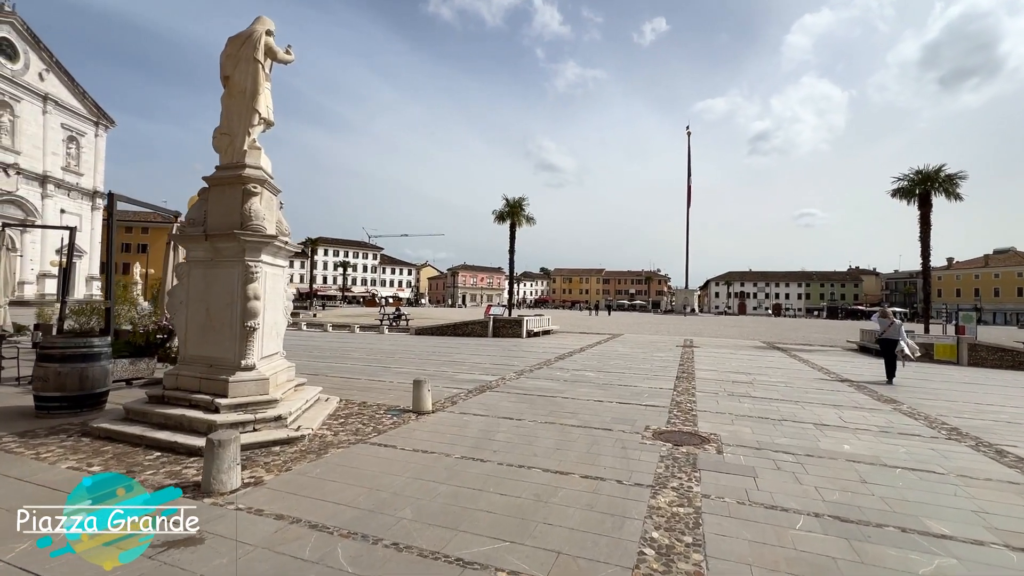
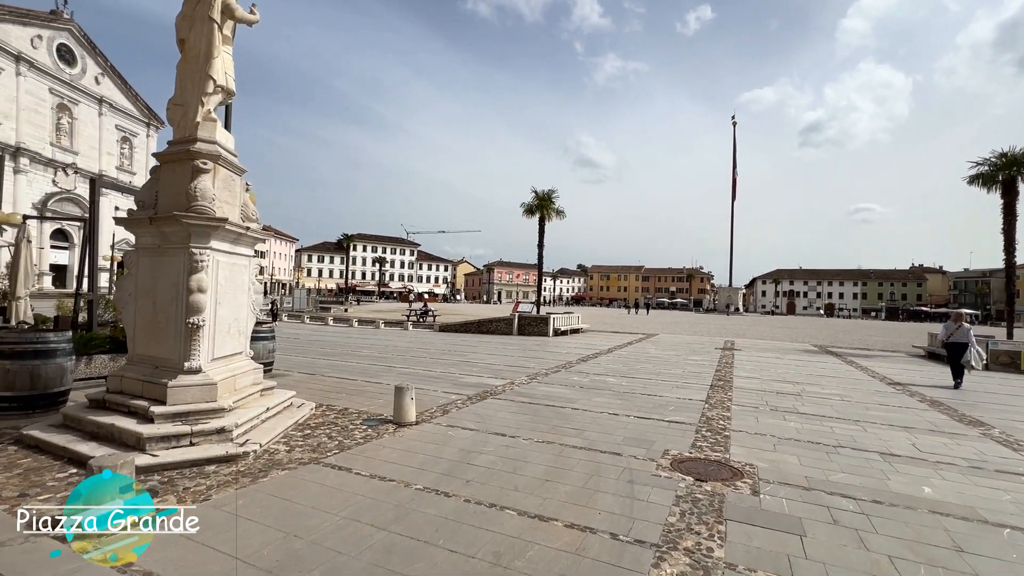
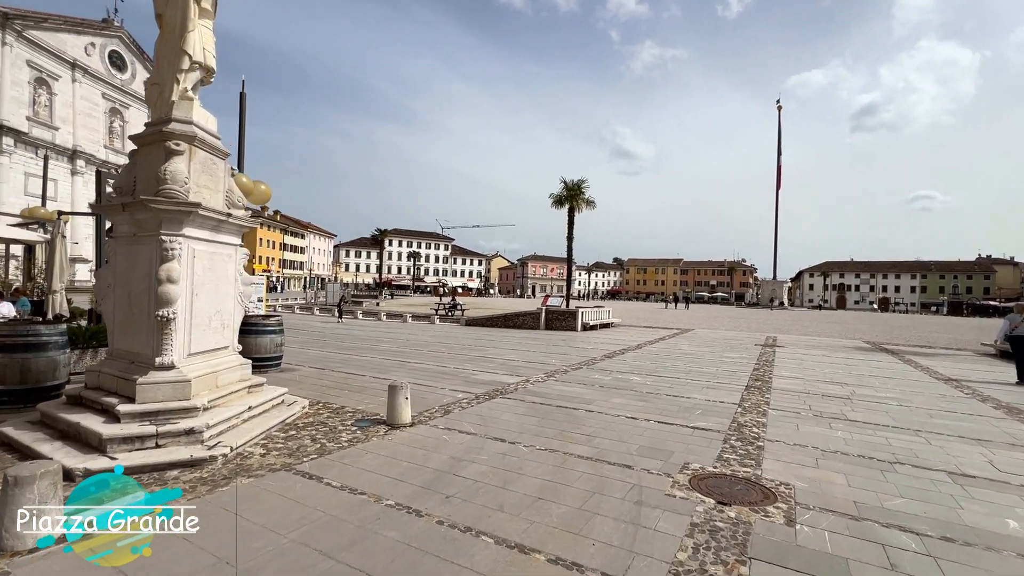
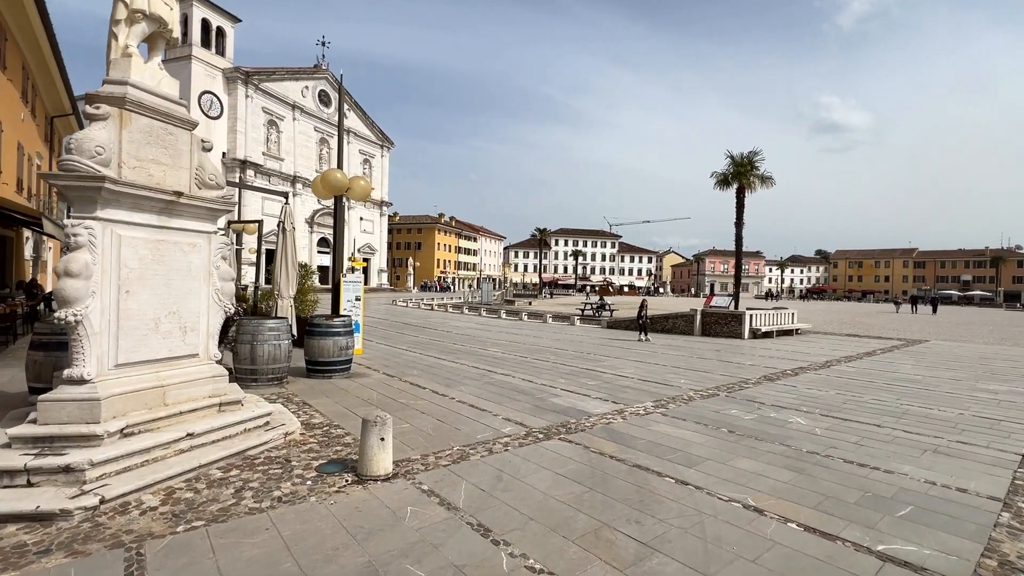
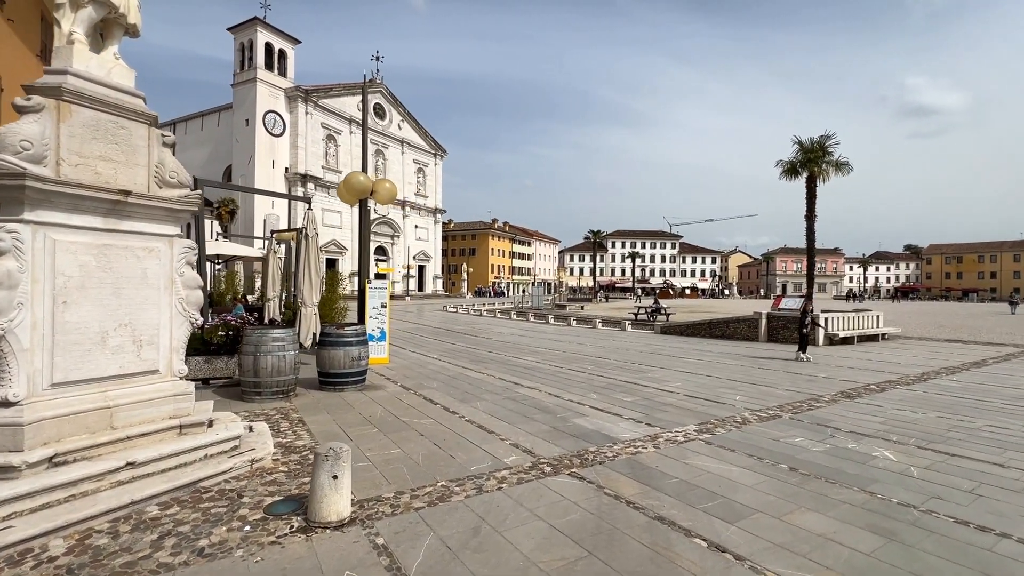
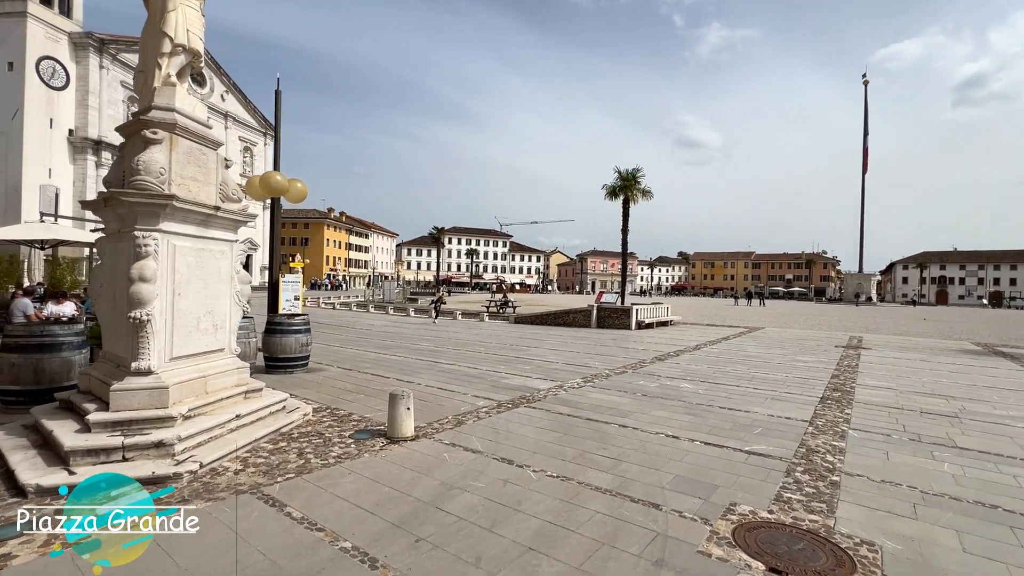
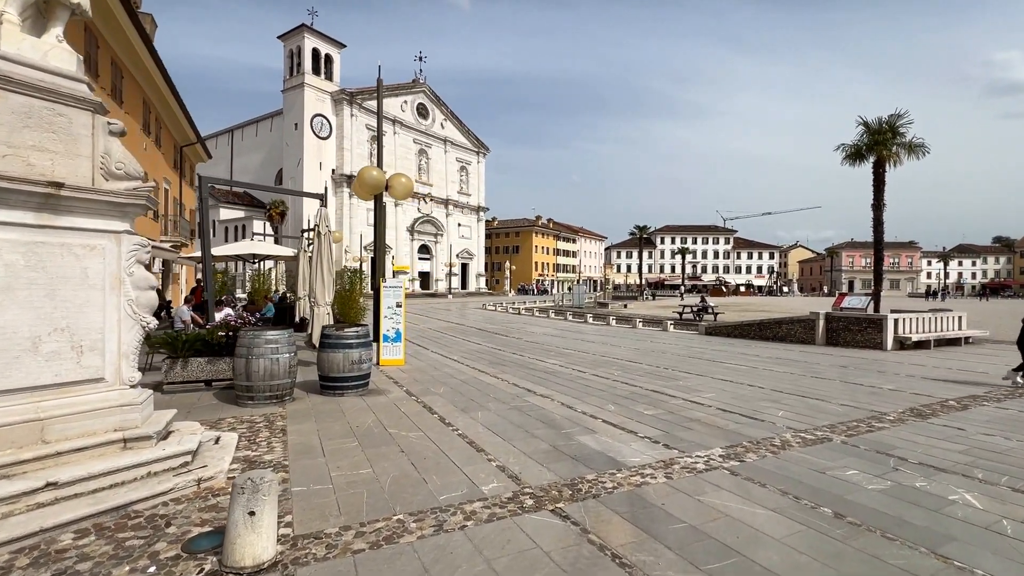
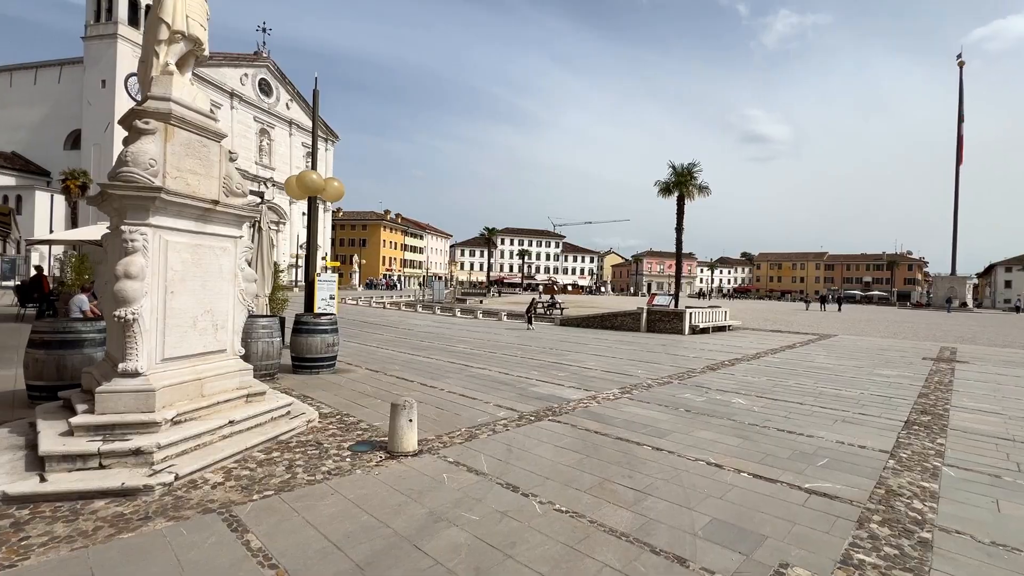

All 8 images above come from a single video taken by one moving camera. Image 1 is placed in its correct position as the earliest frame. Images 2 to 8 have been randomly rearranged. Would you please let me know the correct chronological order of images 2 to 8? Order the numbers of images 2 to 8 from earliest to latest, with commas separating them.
2, 3, 6, 8, 4, 5, 7
